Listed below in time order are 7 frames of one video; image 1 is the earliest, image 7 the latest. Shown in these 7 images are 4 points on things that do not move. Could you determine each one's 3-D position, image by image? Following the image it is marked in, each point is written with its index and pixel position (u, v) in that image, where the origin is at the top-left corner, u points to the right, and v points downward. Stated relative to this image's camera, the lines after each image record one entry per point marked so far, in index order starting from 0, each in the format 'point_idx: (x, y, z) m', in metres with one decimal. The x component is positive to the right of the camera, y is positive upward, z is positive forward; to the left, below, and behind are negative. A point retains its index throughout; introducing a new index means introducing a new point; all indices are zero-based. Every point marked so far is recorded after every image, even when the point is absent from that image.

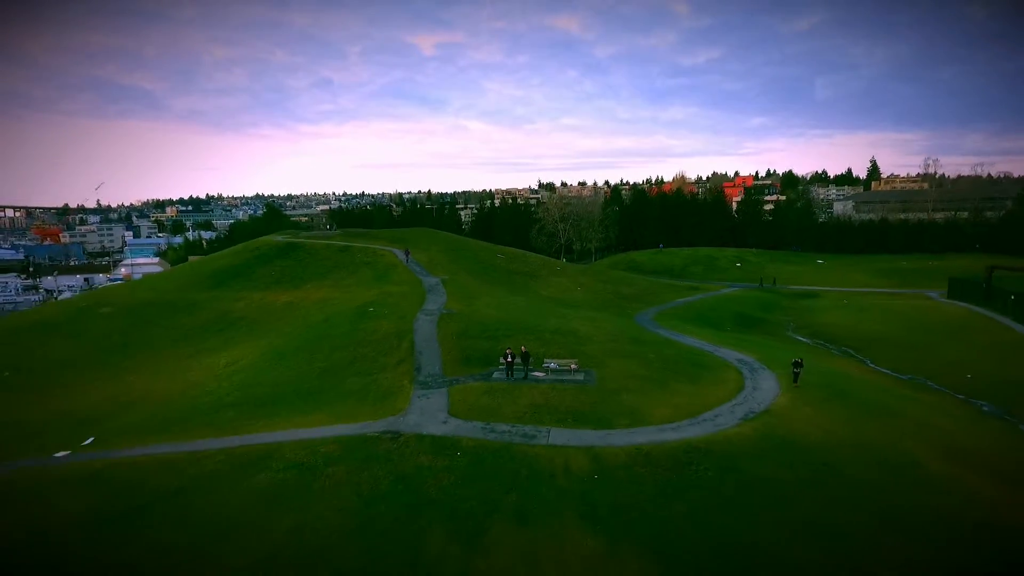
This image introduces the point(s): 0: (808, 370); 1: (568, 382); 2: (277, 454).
0: (+8.5, -2.3, +16.8) m
1: (+1.3, -2.1, +13.1) m
2: (-4.2, -3.0, +10.9) m
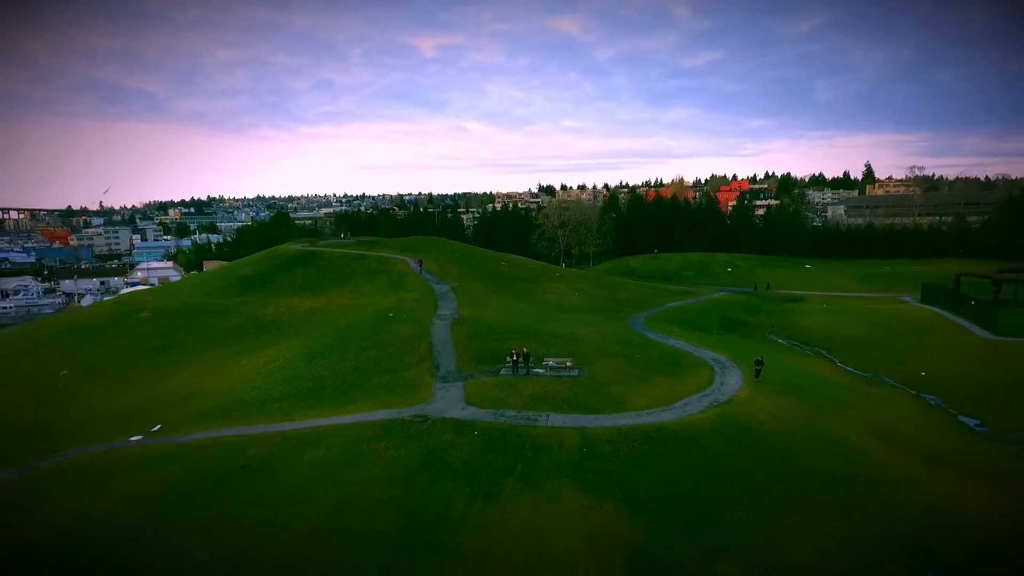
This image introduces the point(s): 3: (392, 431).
0: (+8.6, -2.6, +19.2) m
1: (+1.4, -2.3, +15.5) m
2: (-4.1, -3.2, +13.2) m
3: (-2.6, -3.1, +12.9) m
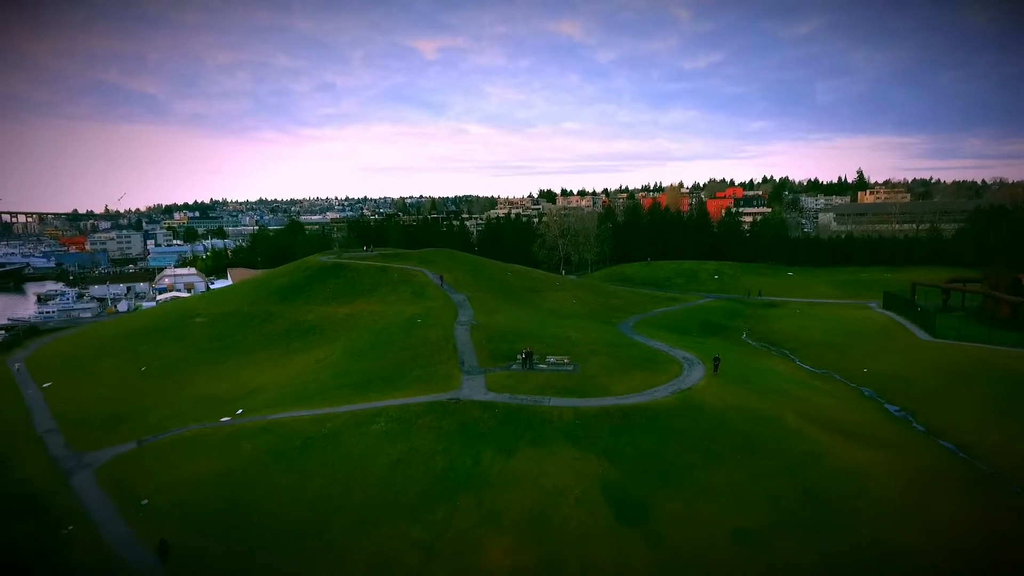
0: (+8.9, -3.1, +23.3) m
1: (+1.7, -2.8, +19.6) m
2: (-3.8, -3.7, +17.4) m
3: (-2.3, -3.5, +17.0) m
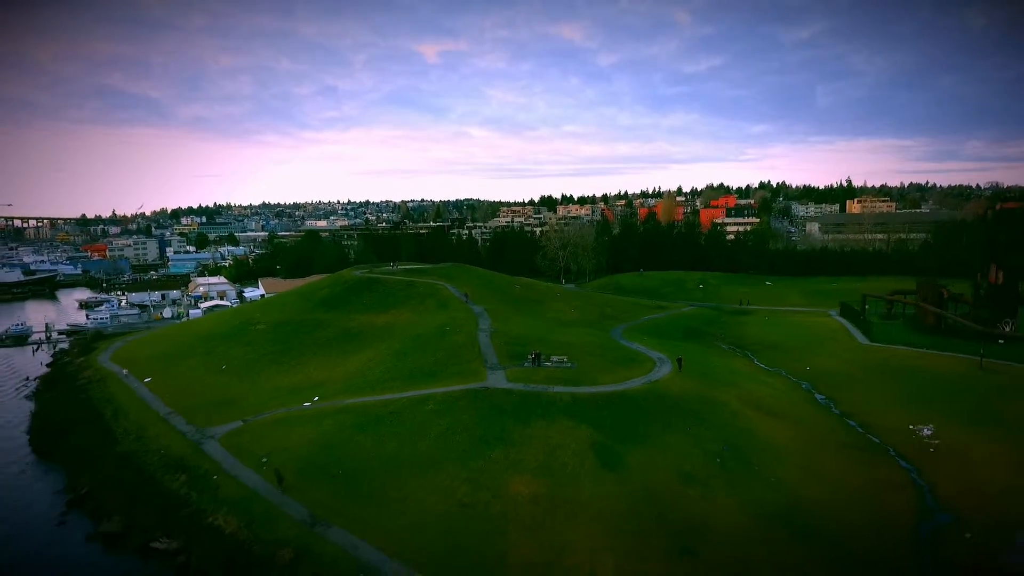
0: (+9.4, -3.8, +29.3) m
1: (+2.2, -3.5, +25.7) m
2: (-3.3, -4.4, +23.4) m
3: (-1.7, -4.2, +23.1) m
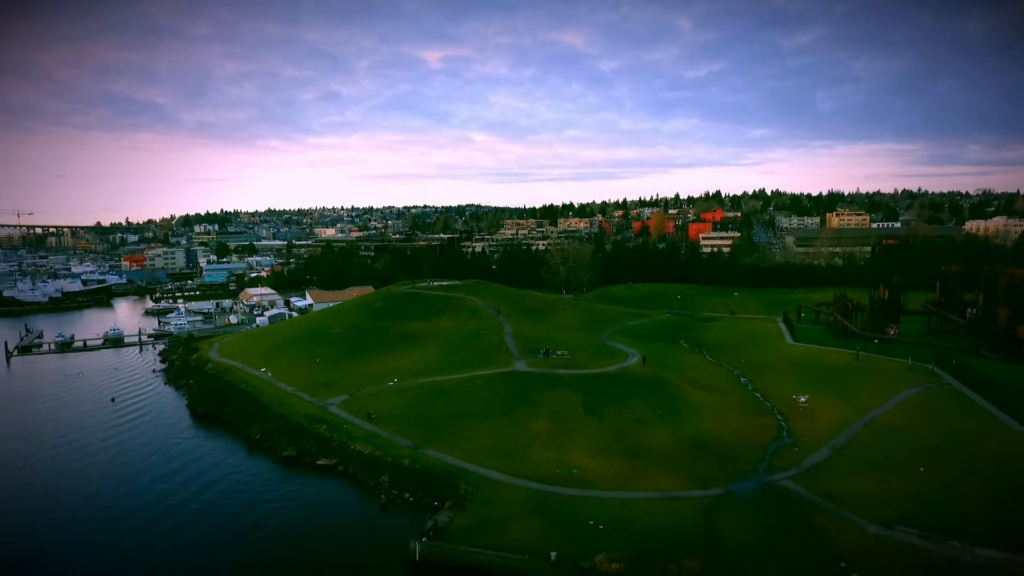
0: (+10.5, -4.8, +41.3) m
1: (+3.3, -4.5, +37.6) m
2: (-2.2, -5.4, +35.4) m
3: (-0.6, -5.2, +35.0) m
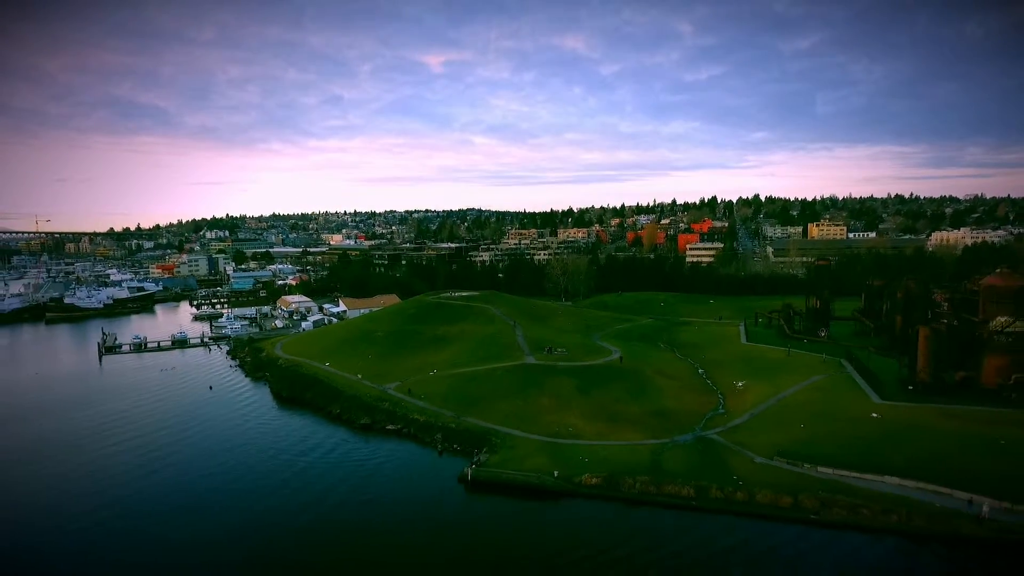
0: (+11.5, -5.9, +53.2) m
1: (+4.3, -5.6, +49.5) m
2: (-1.2, -6.5, +47.3) m
3: (+0.3, -6.3, +46.9) m
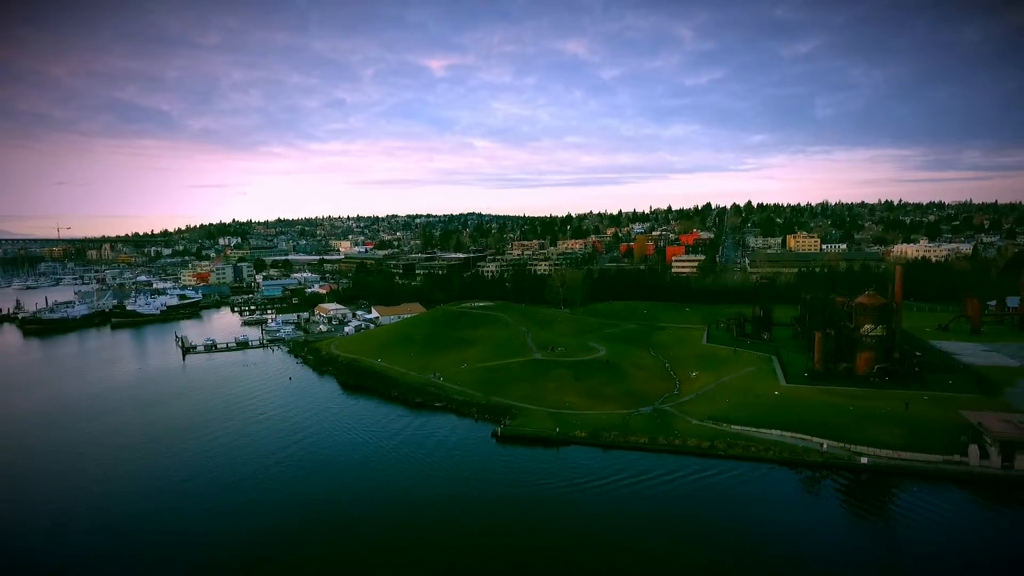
0: (+12.8, -7.5, +69.1) m
1: (+5.6, -7.2, +65.4) m
2: (+0.1, -8.0, +63.1) m
3: (+1.6, -7.9, +62.8) m
